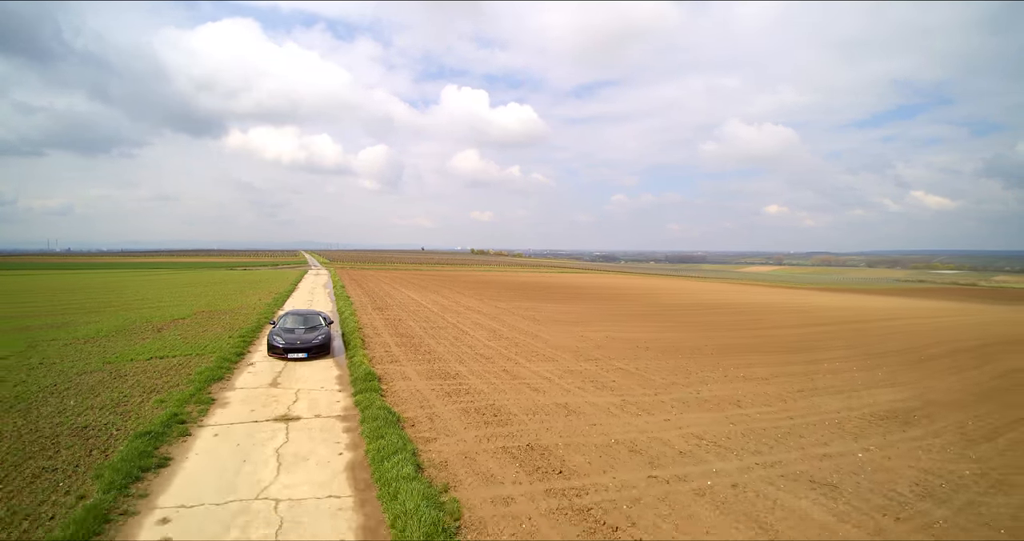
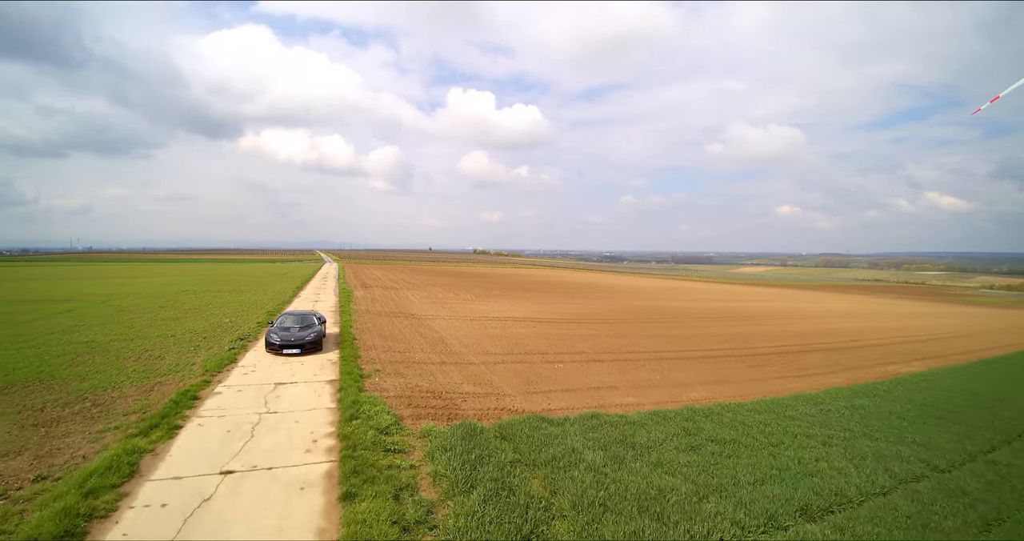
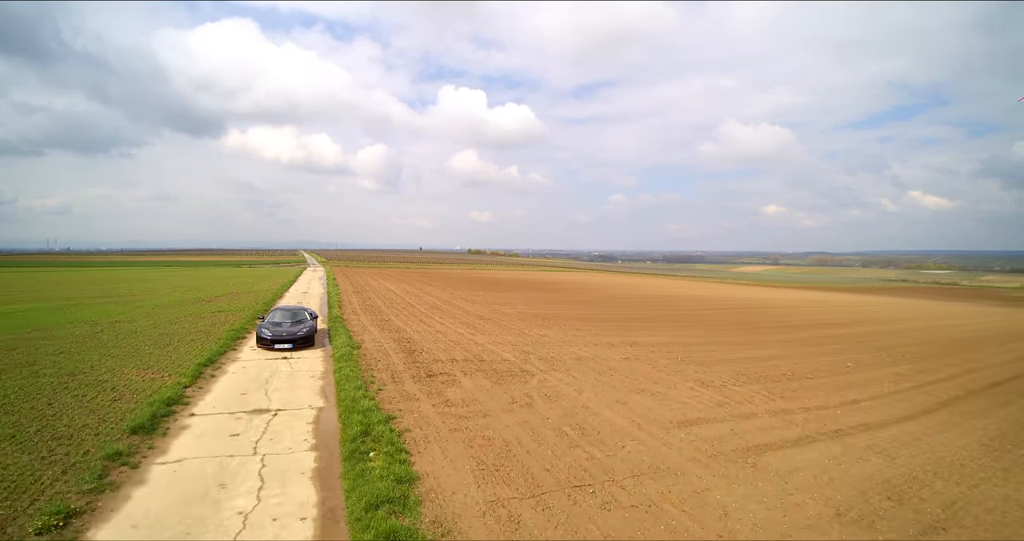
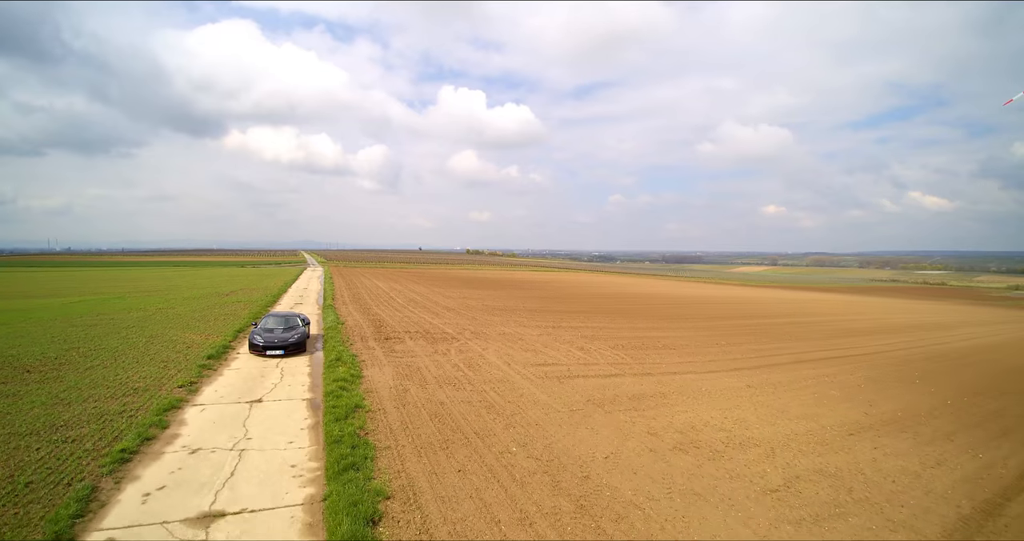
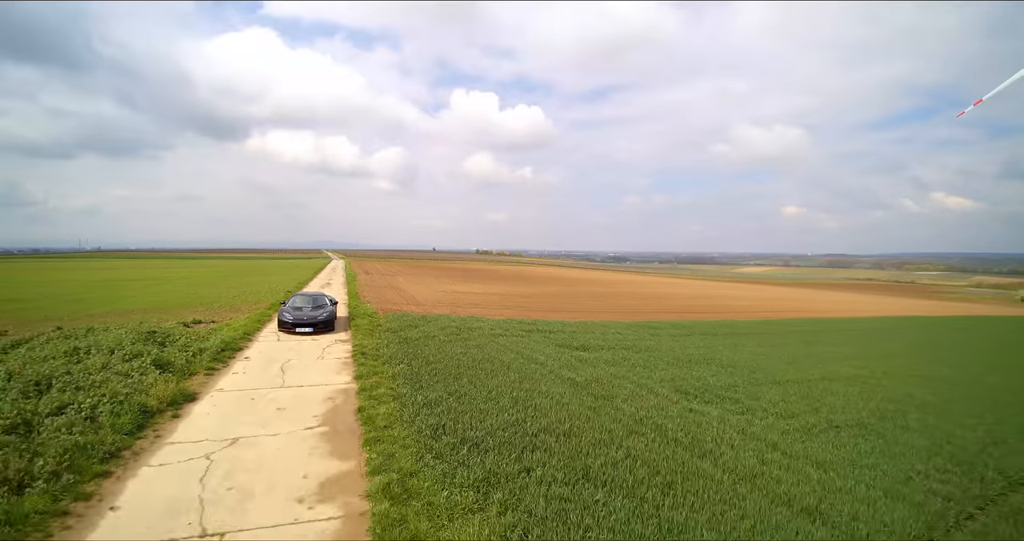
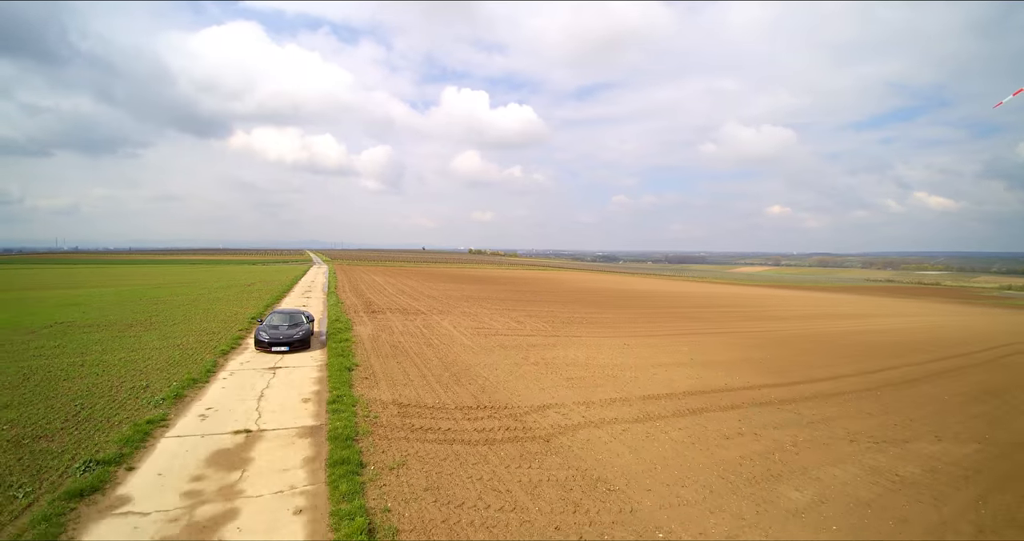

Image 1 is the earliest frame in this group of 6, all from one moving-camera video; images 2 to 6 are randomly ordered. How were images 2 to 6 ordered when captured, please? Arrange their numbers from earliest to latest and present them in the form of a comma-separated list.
3, 4, 6, 2, 5
